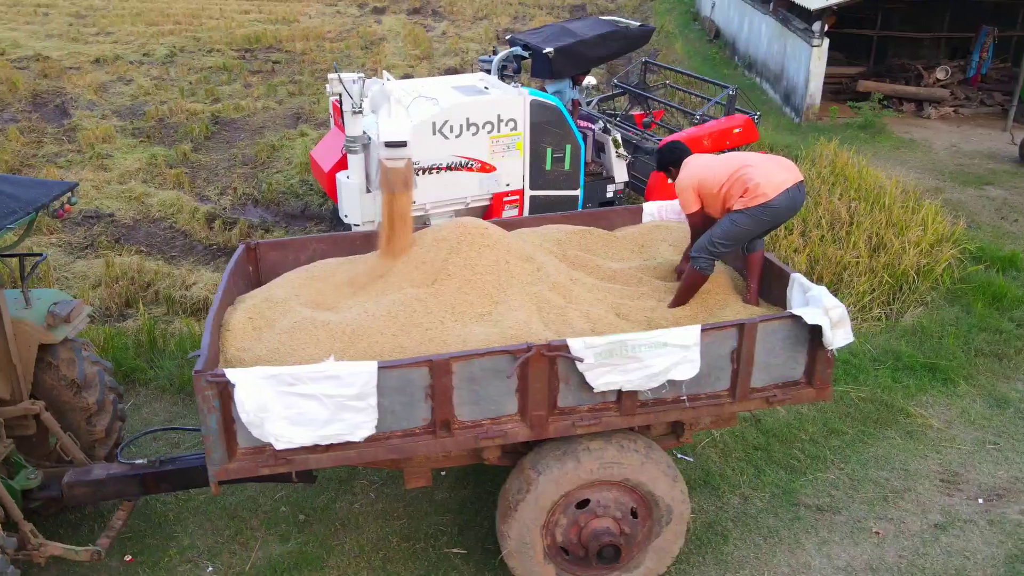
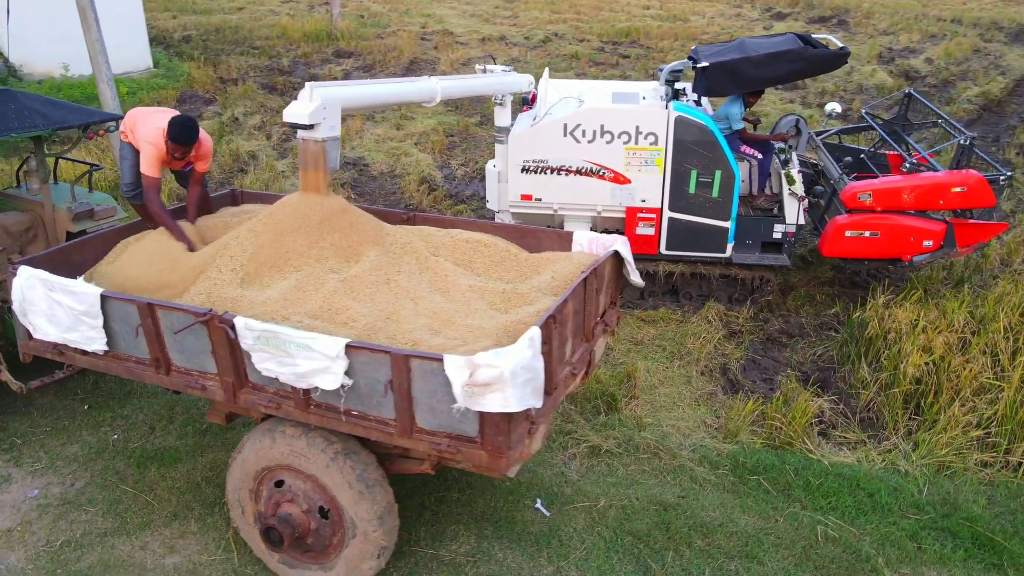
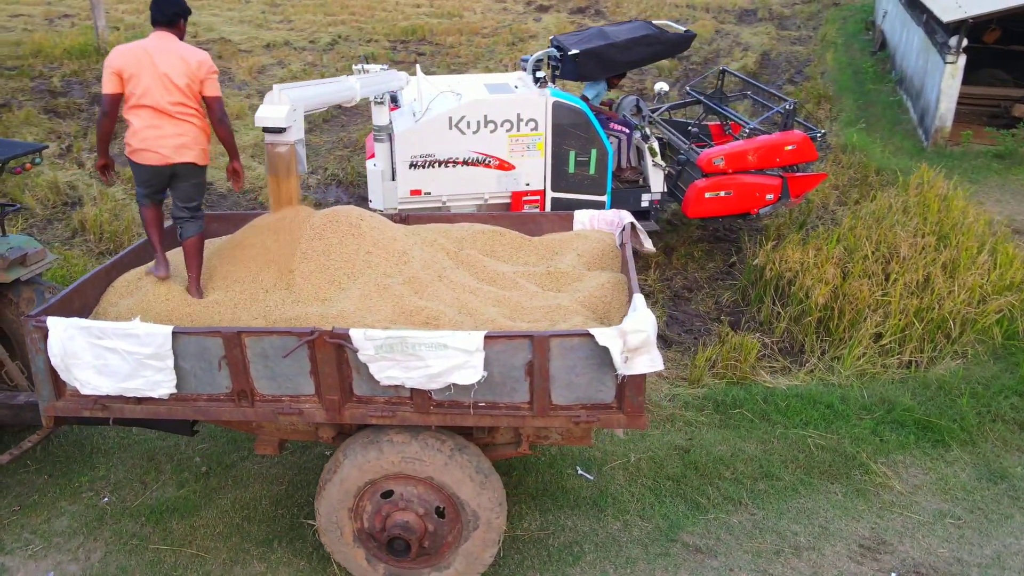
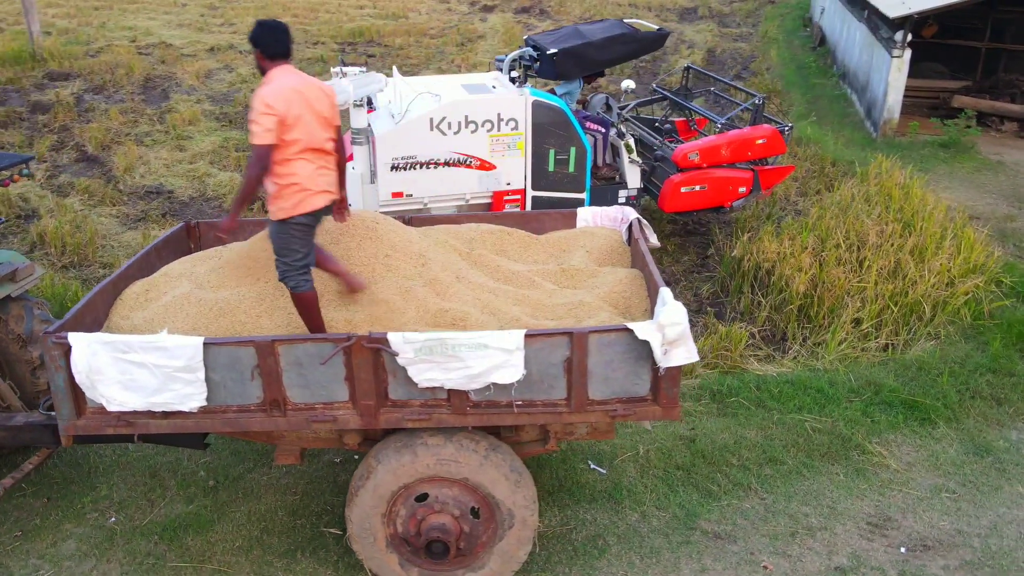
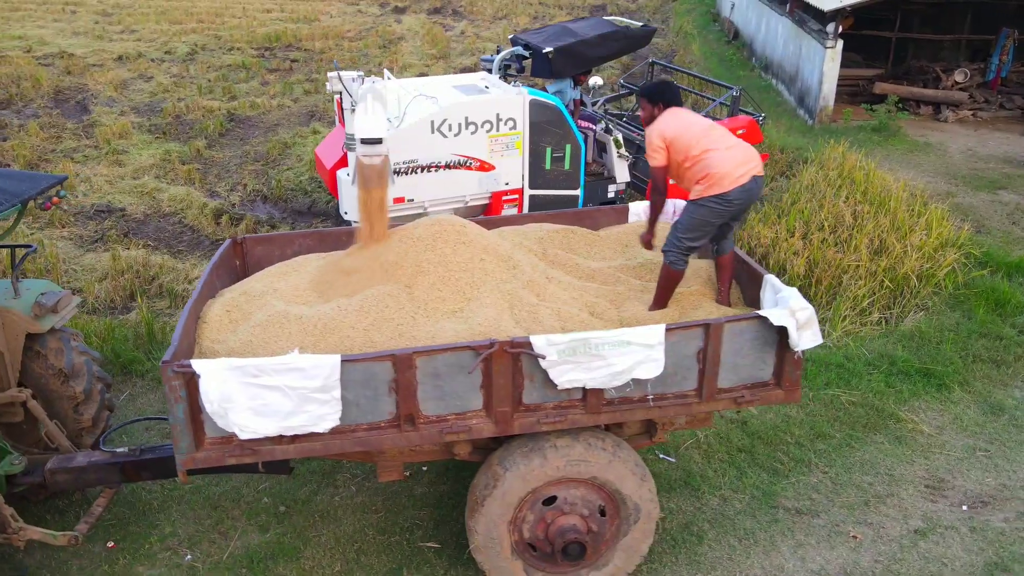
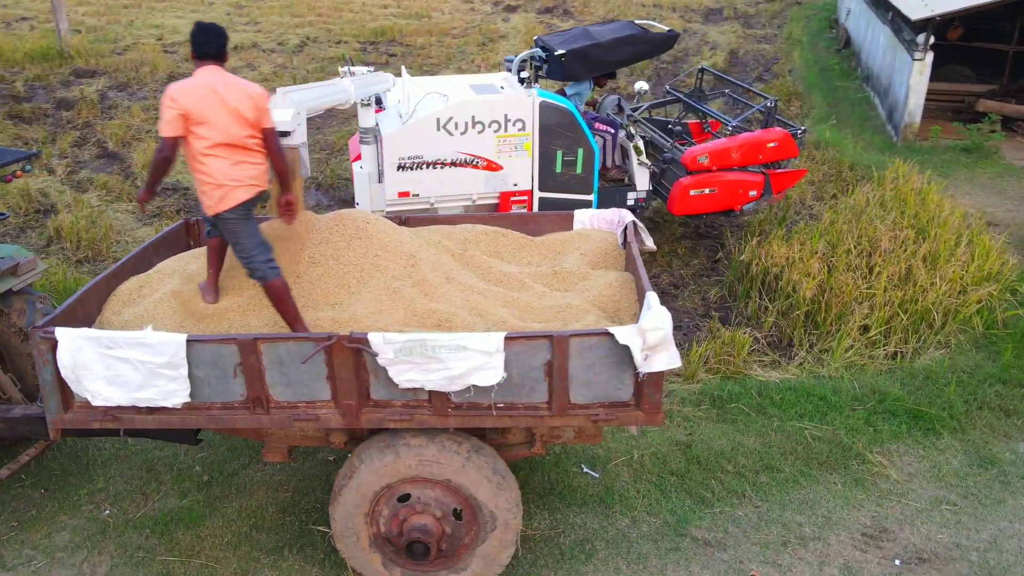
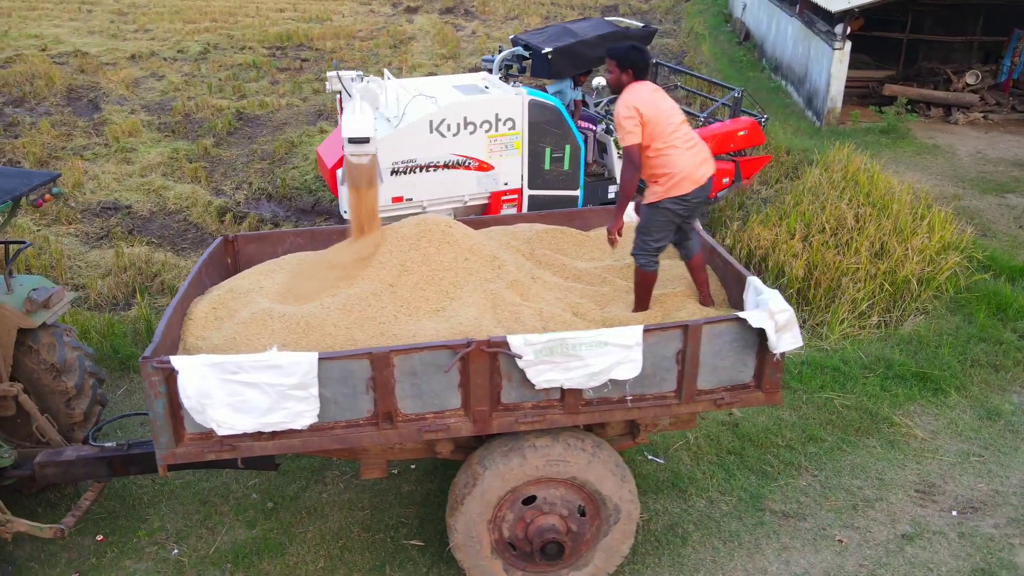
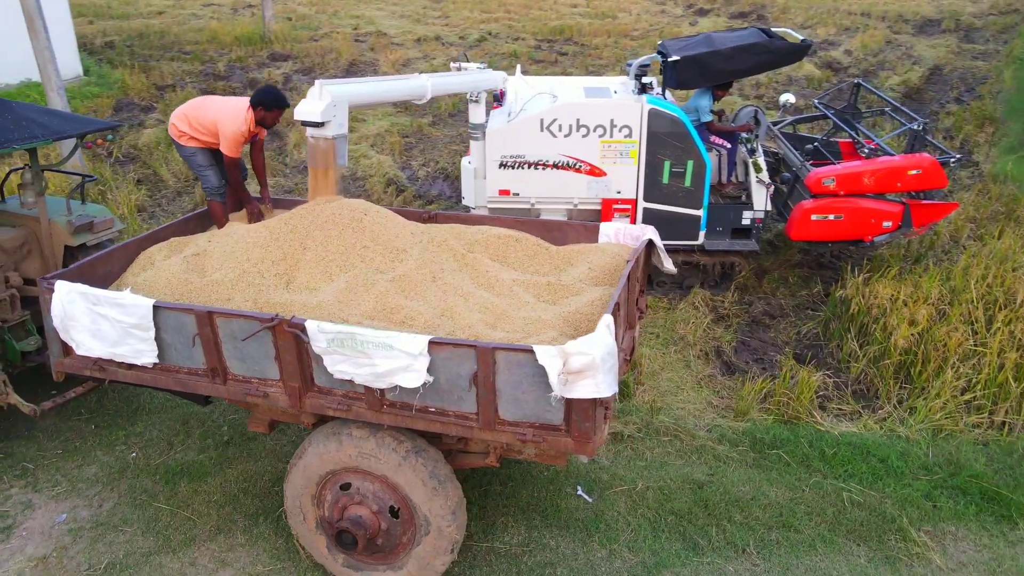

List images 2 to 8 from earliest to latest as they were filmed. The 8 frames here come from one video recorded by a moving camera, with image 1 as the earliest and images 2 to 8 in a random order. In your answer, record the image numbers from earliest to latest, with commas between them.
5, 7, 4, 6, 3, 8, 2
